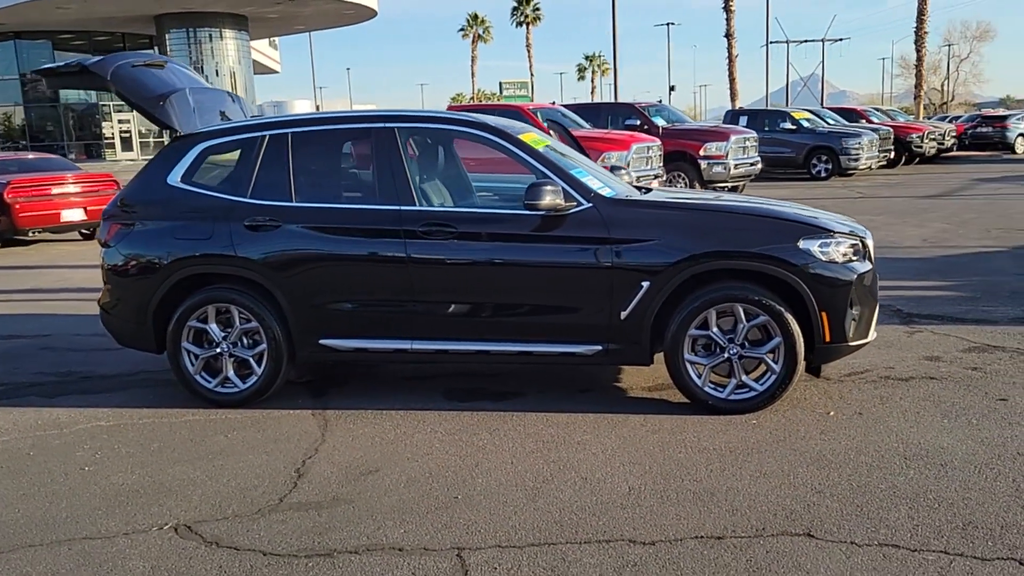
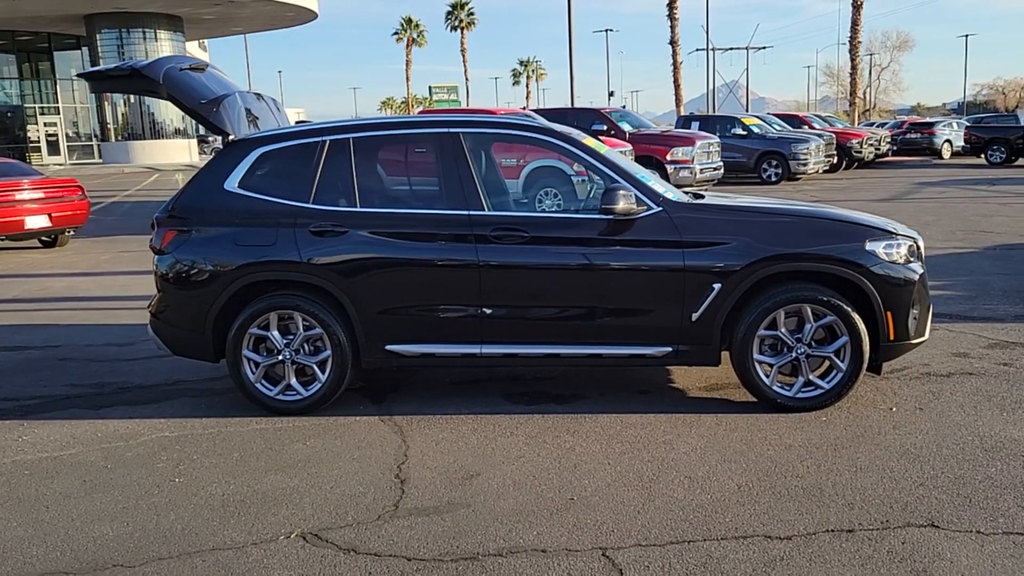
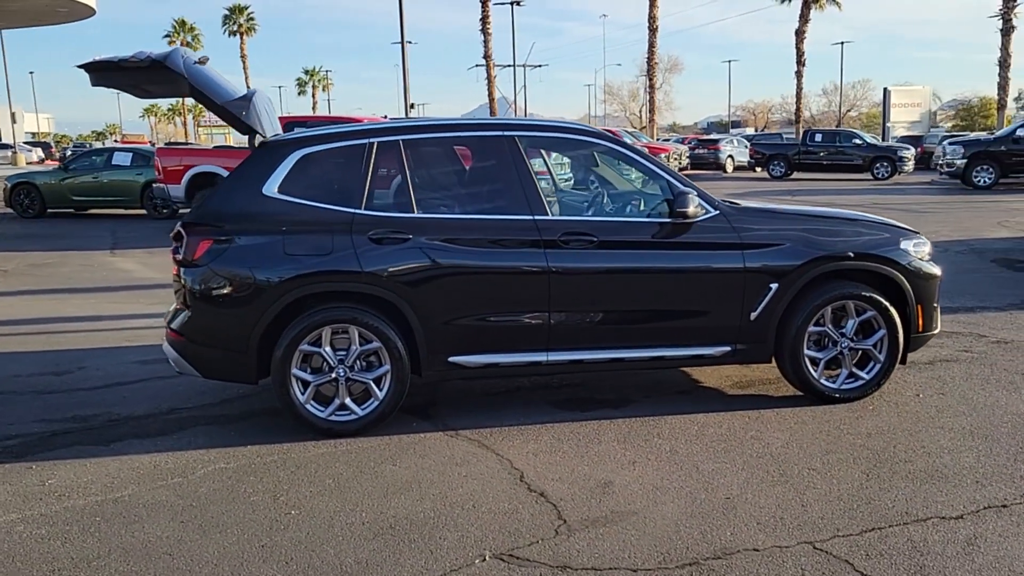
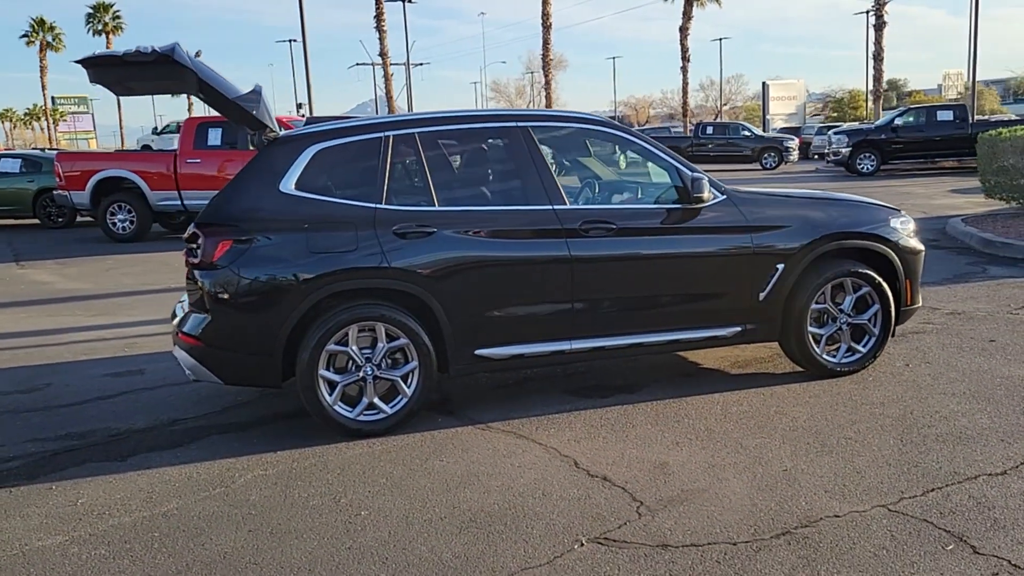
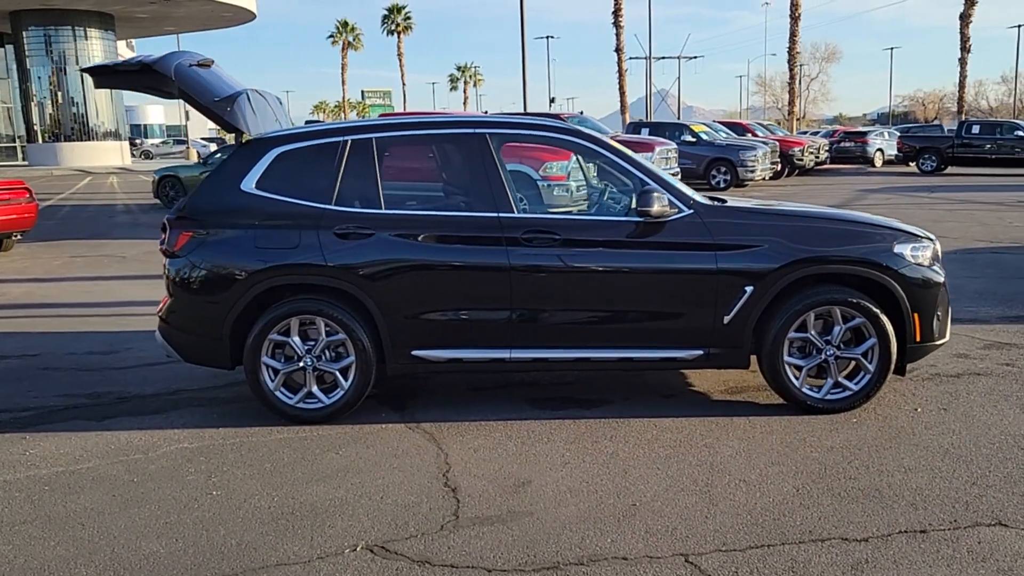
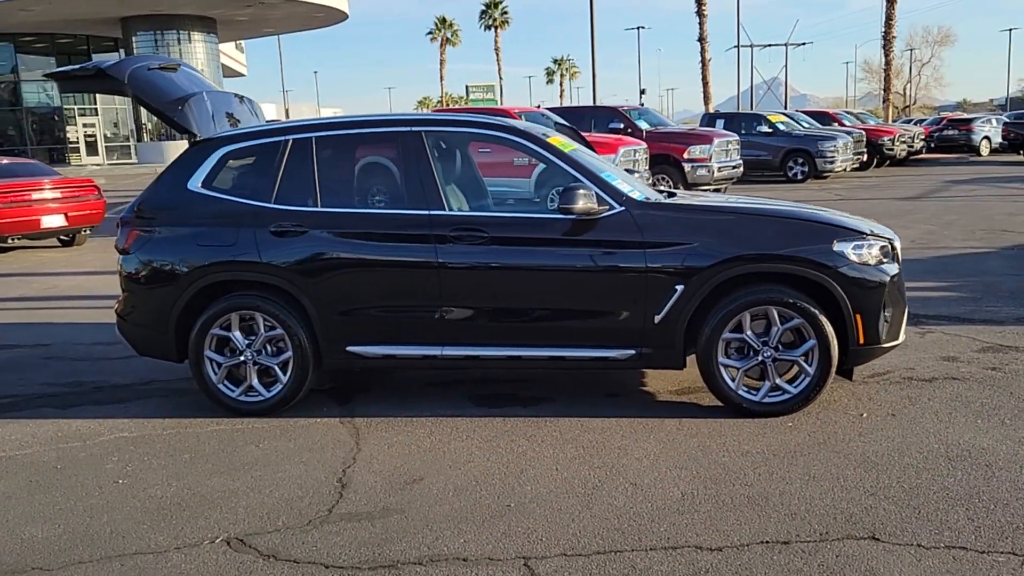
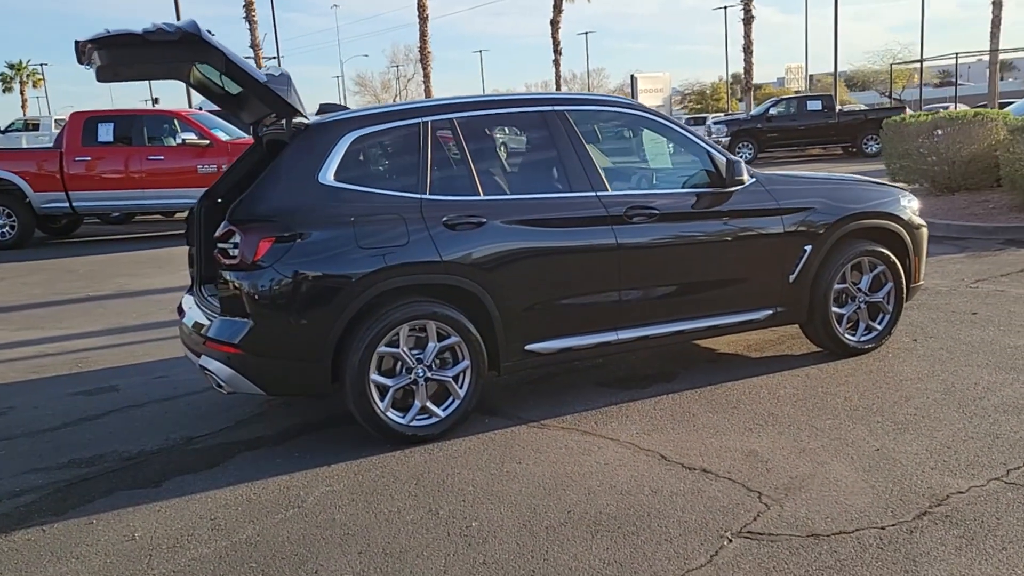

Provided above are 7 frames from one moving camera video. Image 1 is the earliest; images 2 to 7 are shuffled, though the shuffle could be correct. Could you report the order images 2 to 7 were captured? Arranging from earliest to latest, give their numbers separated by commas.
6, 2, 5, 3, 4, 7
